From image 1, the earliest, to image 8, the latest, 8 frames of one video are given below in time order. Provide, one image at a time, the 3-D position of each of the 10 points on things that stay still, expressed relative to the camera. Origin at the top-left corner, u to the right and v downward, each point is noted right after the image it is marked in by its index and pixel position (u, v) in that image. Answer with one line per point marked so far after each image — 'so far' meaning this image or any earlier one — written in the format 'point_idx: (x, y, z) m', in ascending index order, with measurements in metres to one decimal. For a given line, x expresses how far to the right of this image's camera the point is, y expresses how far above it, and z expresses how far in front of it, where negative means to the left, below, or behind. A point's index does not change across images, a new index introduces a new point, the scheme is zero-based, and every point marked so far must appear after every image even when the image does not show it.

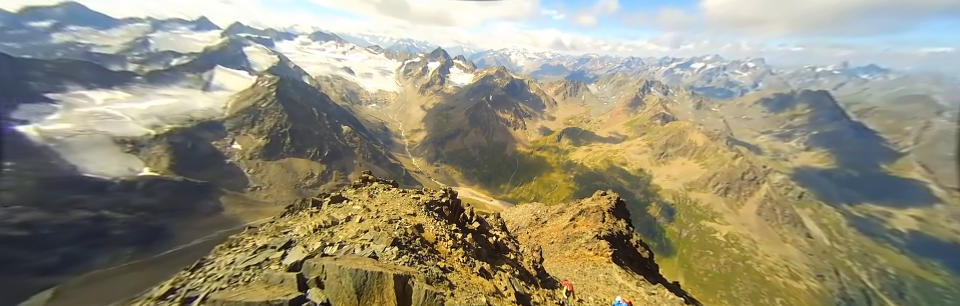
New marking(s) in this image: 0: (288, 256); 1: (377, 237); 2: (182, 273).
0: (-11.6, -6.2, +14.1) m
1: (-7.3, -5.6, +15.7) m
2: (-20.7, -8.4, +16.4) m
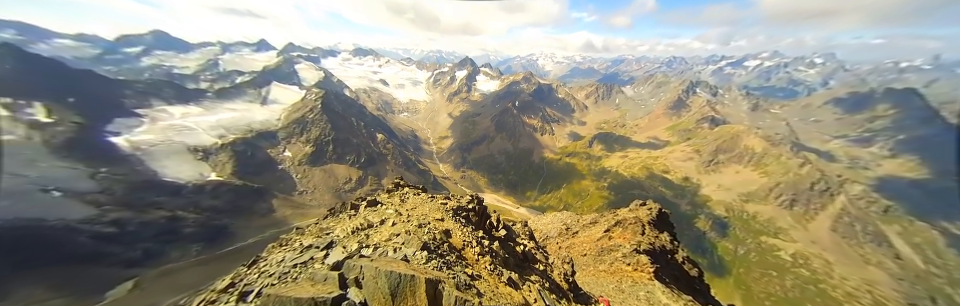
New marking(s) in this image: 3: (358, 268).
0: (-9.8, -6.6, +15.0) m
1: (-5.3, -6.0, +16.1) m
2: (-18.5, -8.9, +18.2) m
3: (-6.0, -5.4, +10.9) m
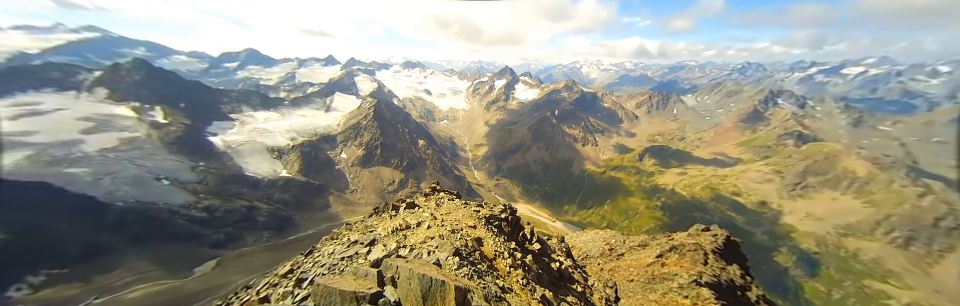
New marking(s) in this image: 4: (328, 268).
0: (-7.6, -6.6, +15.8) m
1: (-3.0, -6.3, +16.2) m
2: (-15.8, -8.7, +20.1) m
3: (-4.4, -5.5, +11.2) m
4: (-9.9, -7.2, +14.7) m
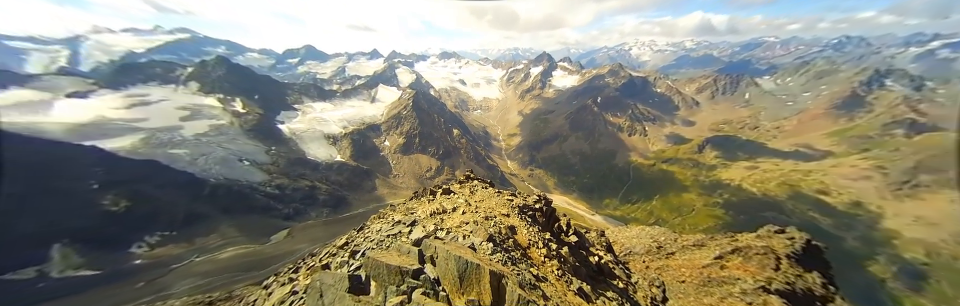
0: (-4.9, -5.6, +16.8) m
1: (-0.4, -5.4, +16.6) m
2: (-12.6, -7.3, +22.3) m
3: (-2.4, -4.7, +11.7) m
4: (-7.4, -6.2, +16.1) m
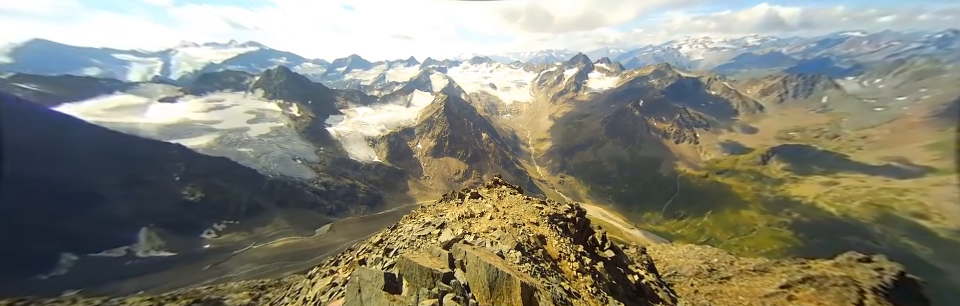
0: (-2.7, -5.9, +17.0) m
1: (+1.8, -5.8, +16.3) m
2: (-9.7, -7.6, +23.4) m
3: (-0.8, -5.0, +11.7) m
4: (-5.2, -6.5, +16.7) m
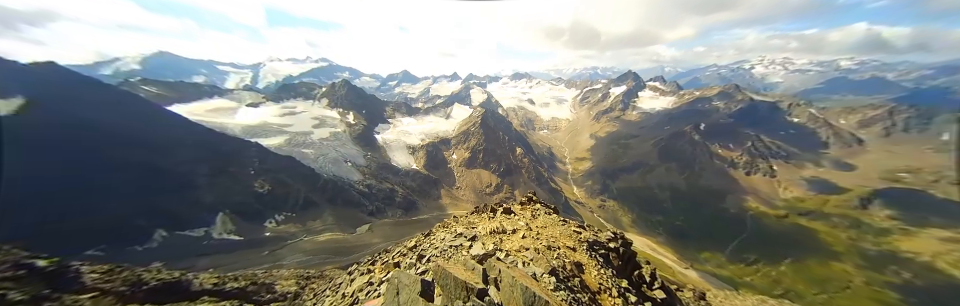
0: (-0.1, -7.0, +17.0) m
1: (+4.3, -7.1, +15.7) m
2: (-6.2, -8.6, +24.3) m
3: (+1.2, -5.9, +11.6) m
4: (-2.7, -7.3, +17.0) m
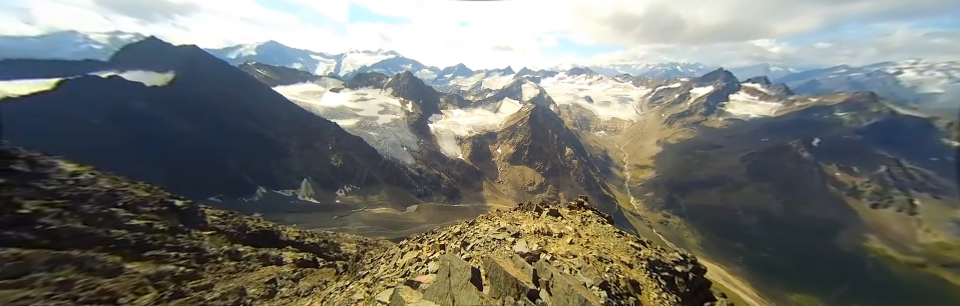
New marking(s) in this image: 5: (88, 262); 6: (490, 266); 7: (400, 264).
0: (+3.7, -6.6, +16.3) m
1: (+7.7, -7.2, +14.1) m
2: (-1.1, -7.5, +24.5) m
3: (+4.0, -5.6, +10.6) m
4: (+1.1, -6.7, +16.7) m
5: (-30.3, -8.6, +18.1) m
6: (+1.6, -5.0, +10.2) m
7: (-6.5, -9.4, +19.8) m
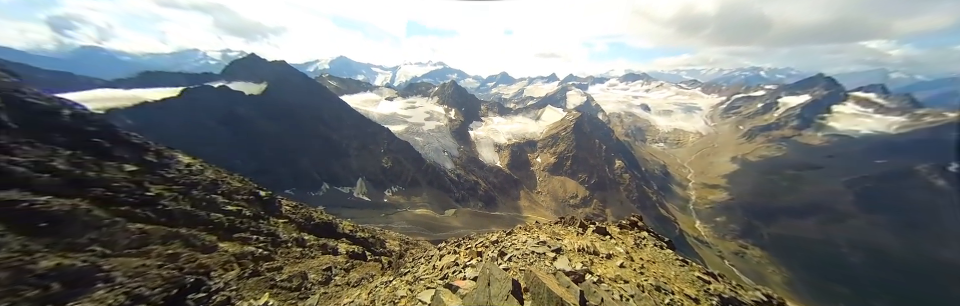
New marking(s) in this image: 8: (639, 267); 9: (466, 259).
0: (+6.5, -7.2, +14.8) m
1: (+10.1, -7.9, +11.9) m
2: (+3.1, -8.2, +23.7) m
3: (+5.9, -6.1, +9.2) m
4: (+4.0, -7.2, +15.6) m
5: (-26.8, -7.9, +22.2) m
6: (+3.5, -5.3, +9.2) m
7: (-3.1, -9.8, +19.9) m
8: (+13.7, -9.0, +18.0) m
9: (-0.4, -8.8, +19.0) m
